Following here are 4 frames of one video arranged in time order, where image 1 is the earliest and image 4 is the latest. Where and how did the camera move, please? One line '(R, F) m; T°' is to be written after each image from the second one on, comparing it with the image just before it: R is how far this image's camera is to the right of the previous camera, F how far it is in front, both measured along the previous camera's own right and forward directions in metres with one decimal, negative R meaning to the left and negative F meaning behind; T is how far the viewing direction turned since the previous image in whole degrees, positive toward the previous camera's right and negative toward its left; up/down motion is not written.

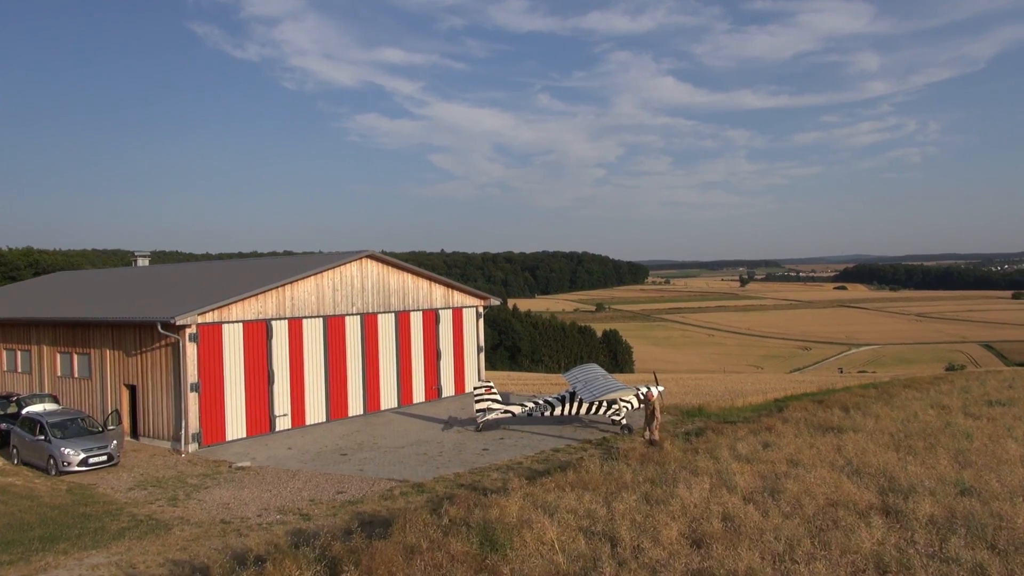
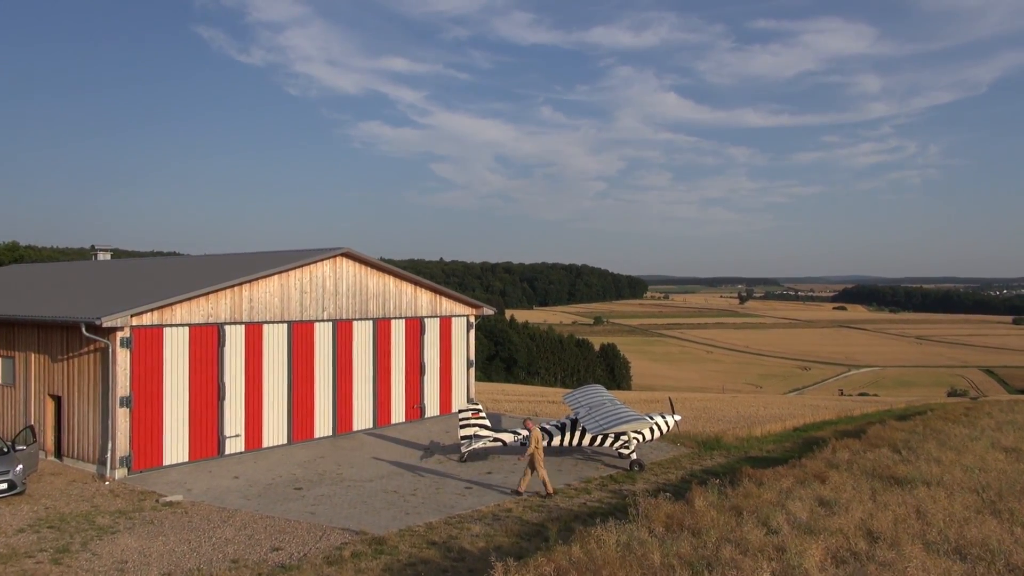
(+0.1, +2.4) m; 0°
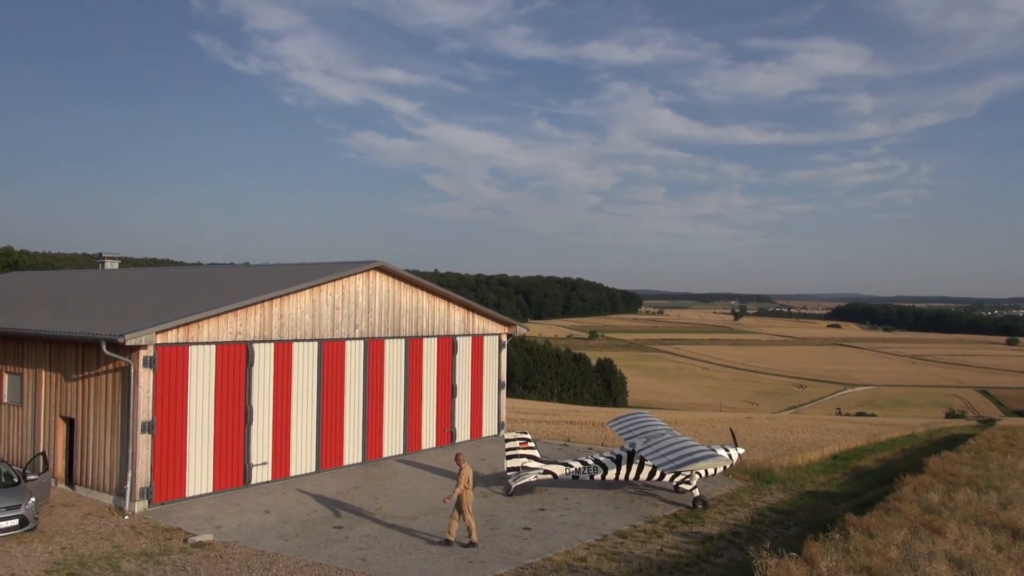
(-1.1, +1.0) m; +1°
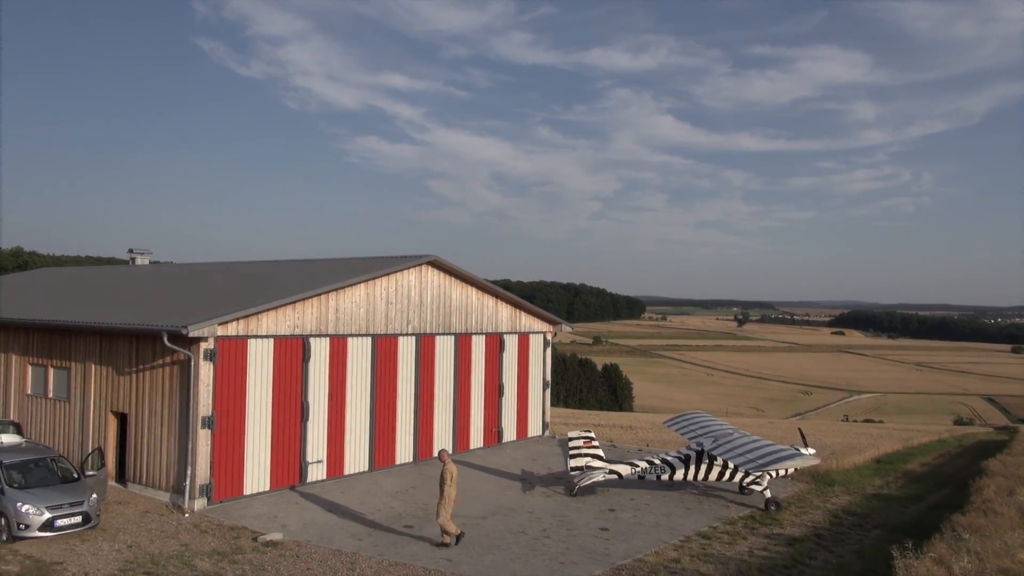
(-1.1, +0.4) m; 0°
